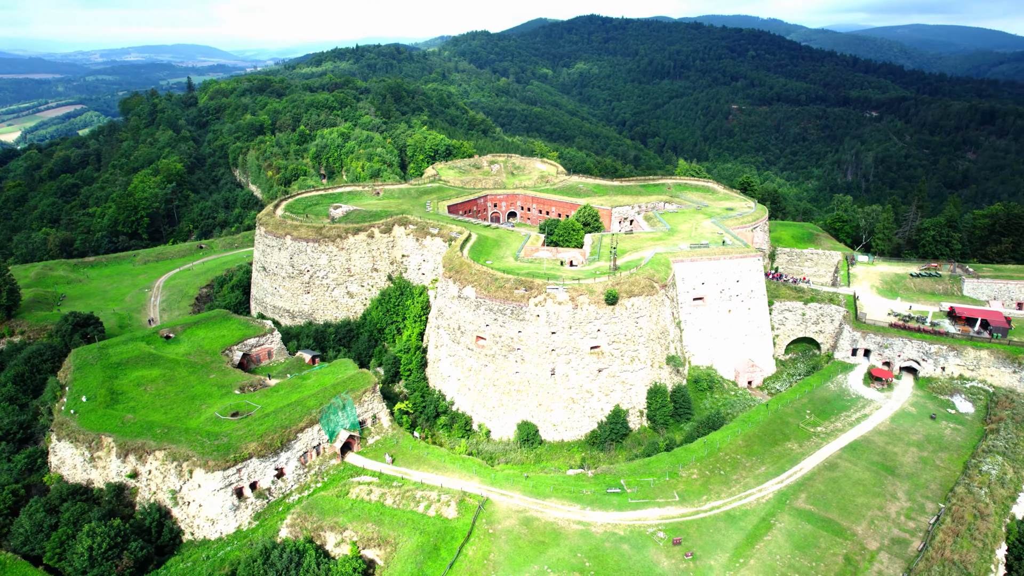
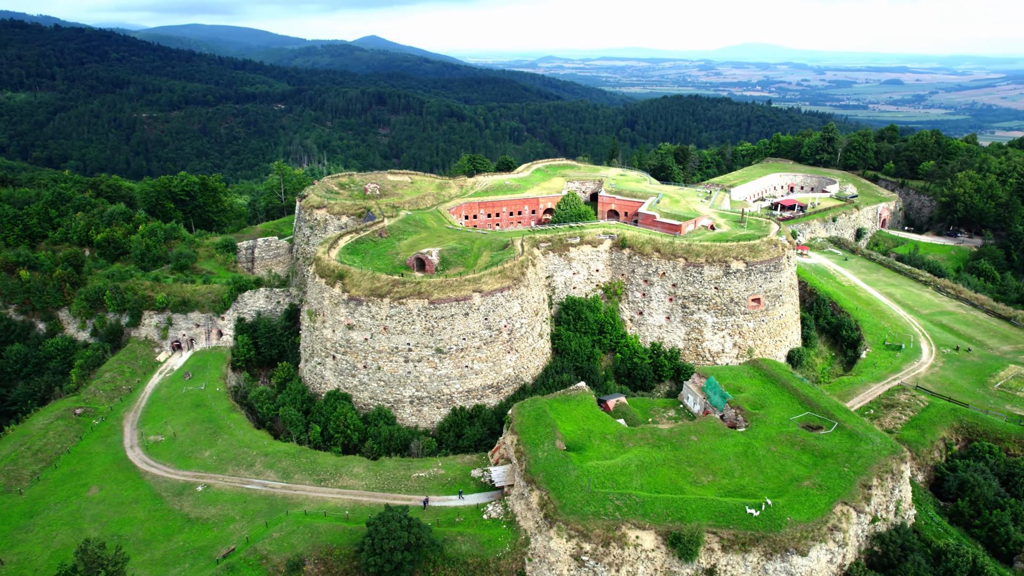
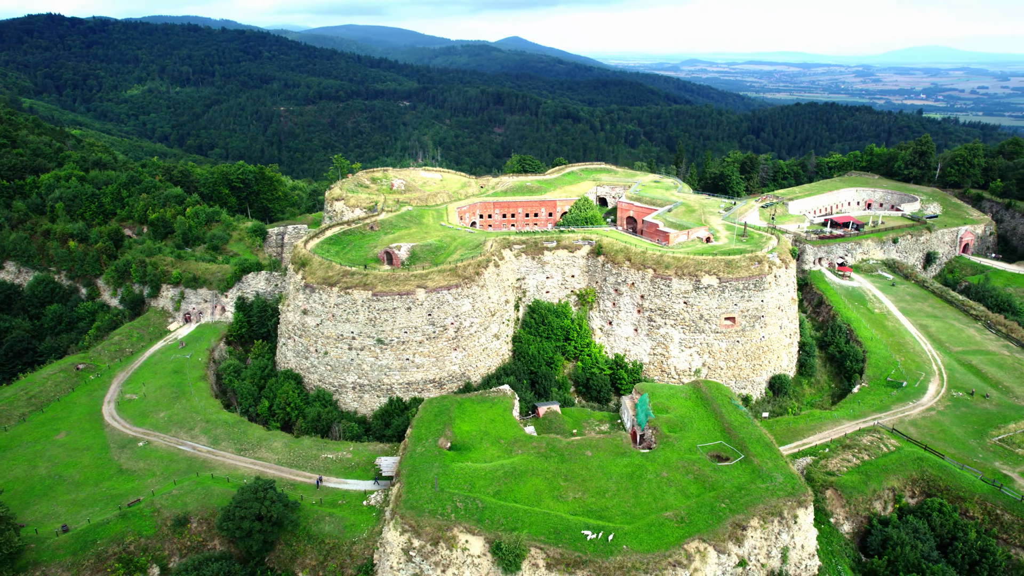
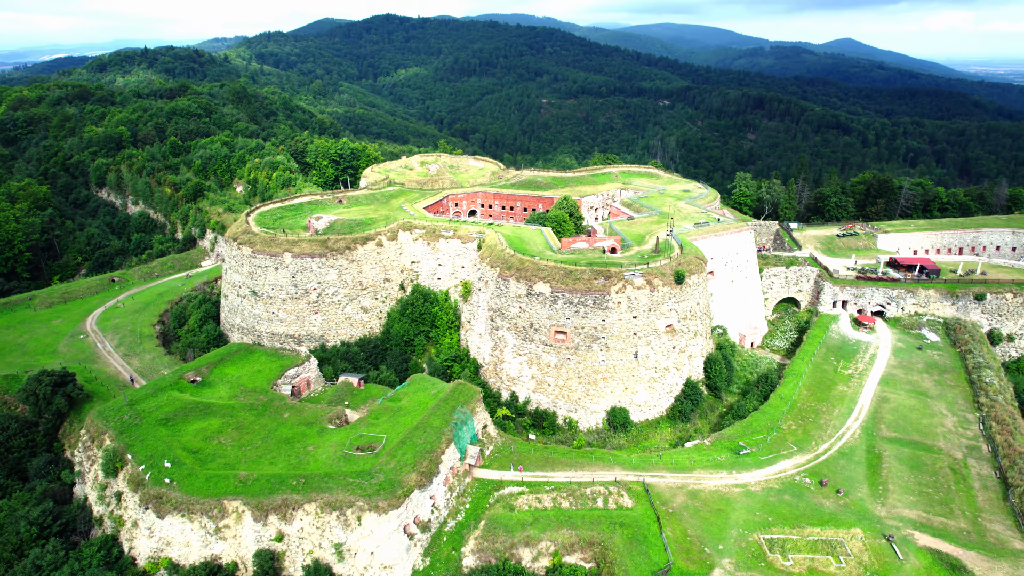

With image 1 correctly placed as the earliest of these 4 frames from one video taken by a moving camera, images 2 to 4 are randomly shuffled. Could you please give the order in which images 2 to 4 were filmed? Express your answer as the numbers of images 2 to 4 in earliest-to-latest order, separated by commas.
4, 3, 2
